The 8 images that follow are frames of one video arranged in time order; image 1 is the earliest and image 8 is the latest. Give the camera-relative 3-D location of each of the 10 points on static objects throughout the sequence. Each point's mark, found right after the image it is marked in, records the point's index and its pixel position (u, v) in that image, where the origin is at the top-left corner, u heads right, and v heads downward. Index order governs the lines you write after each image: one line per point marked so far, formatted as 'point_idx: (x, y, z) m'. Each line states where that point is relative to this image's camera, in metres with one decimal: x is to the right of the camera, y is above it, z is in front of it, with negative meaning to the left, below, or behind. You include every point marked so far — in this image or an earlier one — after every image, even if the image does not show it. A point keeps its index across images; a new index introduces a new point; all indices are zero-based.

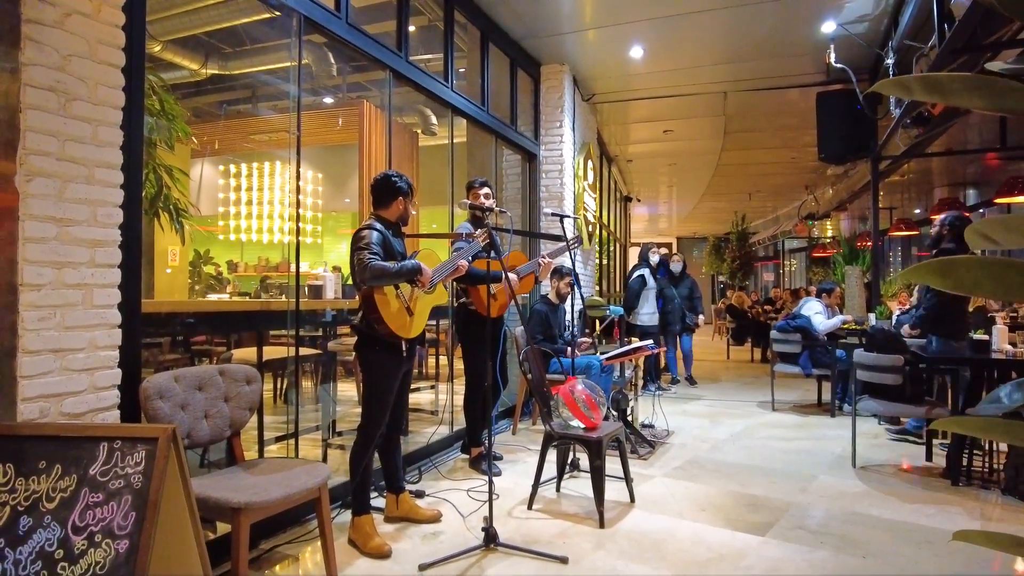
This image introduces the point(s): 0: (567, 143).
0: (+0.5, +1.2, +5.4) m
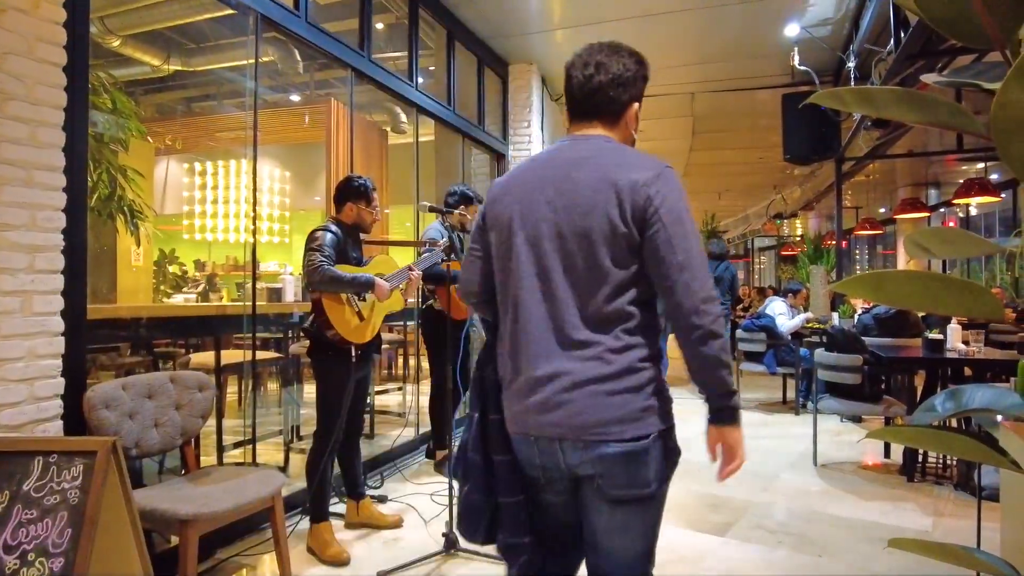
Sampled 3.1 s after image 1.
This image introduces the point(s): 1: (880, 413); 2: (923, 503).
0: (+0.2, +1.2, +5.4) m
1: (+1.8, -0.6, +3.2) m
2: (+1.9, -1.0, +3.0) m
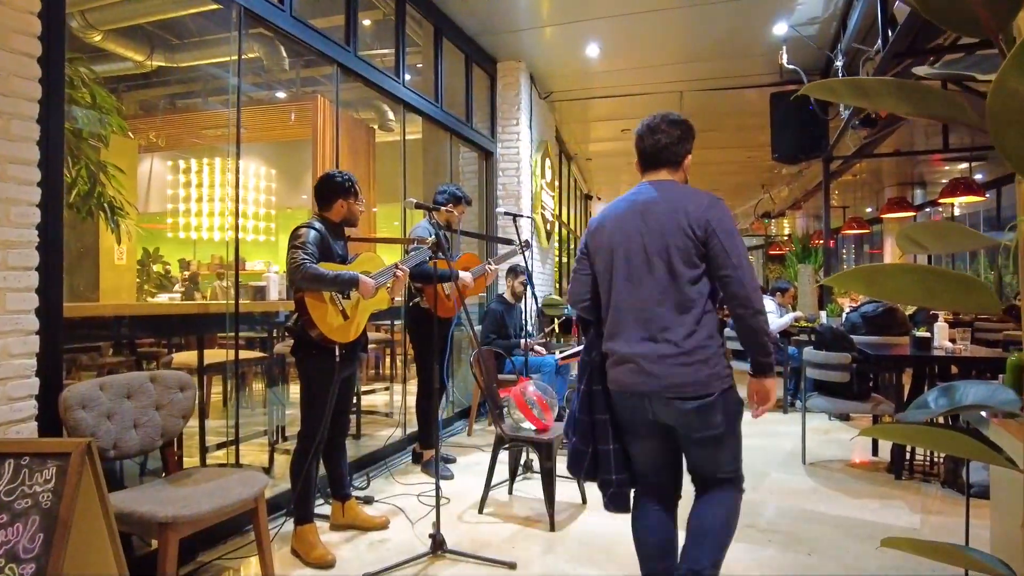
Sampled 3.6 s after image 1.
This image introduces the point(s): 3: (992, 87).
0: (+0.1, +1.2, +5.4) m
1: (+1.8, -0.6, +3.2) m
2: (+1.8, -1.0, +3.0) m
3: (+0.5, +0.2, +0.6) m
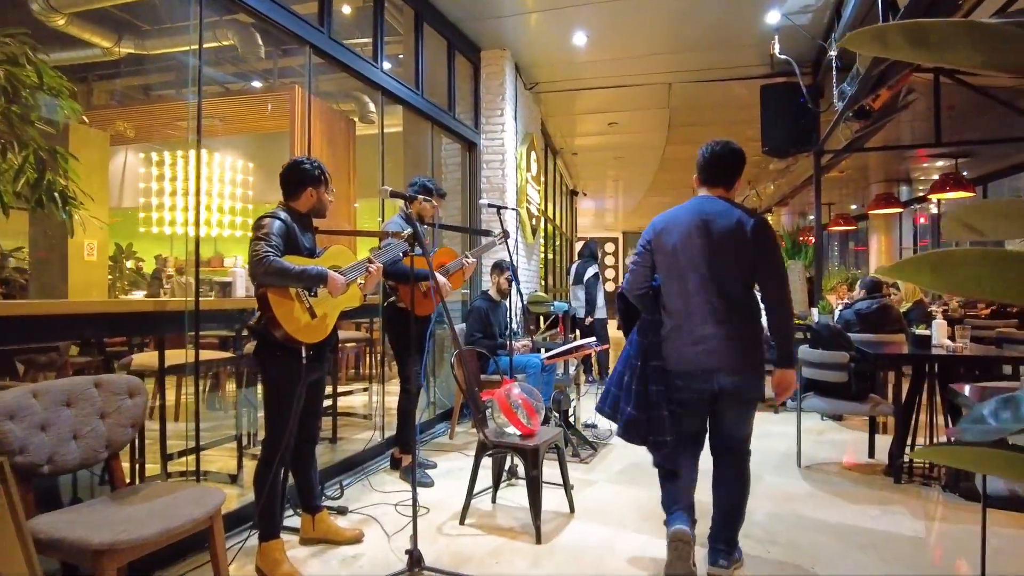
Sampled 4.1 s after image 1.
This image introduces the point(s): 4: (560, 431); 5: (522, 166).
0: (0.0, +1.2, +5.2) m
1: (+1.7, -0.6, +3.1) m
2: (+1.8, -1.0, +2.8) m
3: (+0.5, +0.2, +0.5) m
4: (+0.2, -0.6, +2.7) m
5: (+0.1, +1.0, +5.5) m
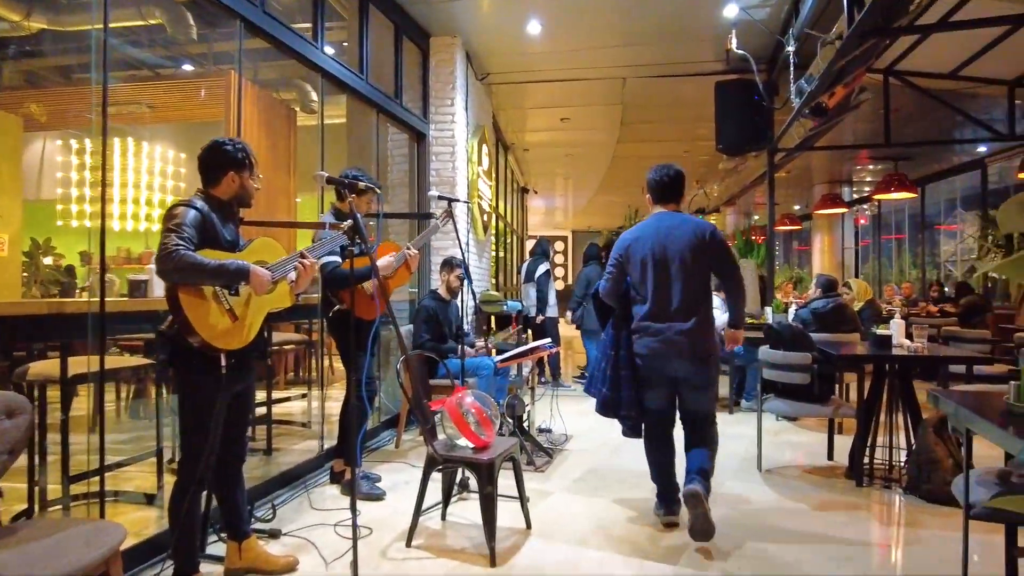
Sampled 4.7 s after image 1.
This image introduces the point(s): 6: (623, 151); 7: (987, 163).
0: (-0.4, +1.3, +4.9) m
1: (+1.5, -0.6, +3.0) m
2: (+1.6, -1.0, +2.8) m
3: (+0.4, +0.2, +0.3) m
4: (0.0, -0.6, +2.5) m
5: (-0.3, +1.1, +5.3) m
6: (+1.6, +2.0, +9.2) m
7: (+5.5, +1.4, +7.5) m
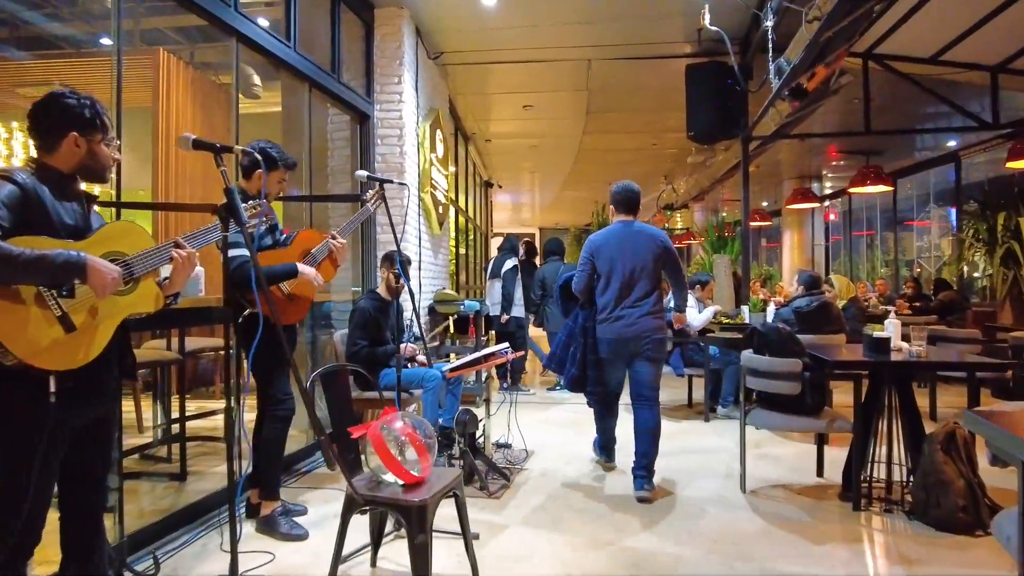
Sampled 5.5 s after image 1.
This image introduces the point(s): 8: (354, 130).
0: (-0.7, +1.3, +4.5) m
1: (+1.3, -0.6, +2.6) m
2: (+1.4, -0.9, +2.4) m
3: (+0.4, +0.2, -0.1) m
4: (-0.2, -0.6, +2.0) m
5: (-0.6, +1.1, +4.8) m
6: (+1.1, +2.0, +8.9) m
7: (+5.0, +1.5, +7.3) m
8: (-1.0, +1.1, +4.3) m
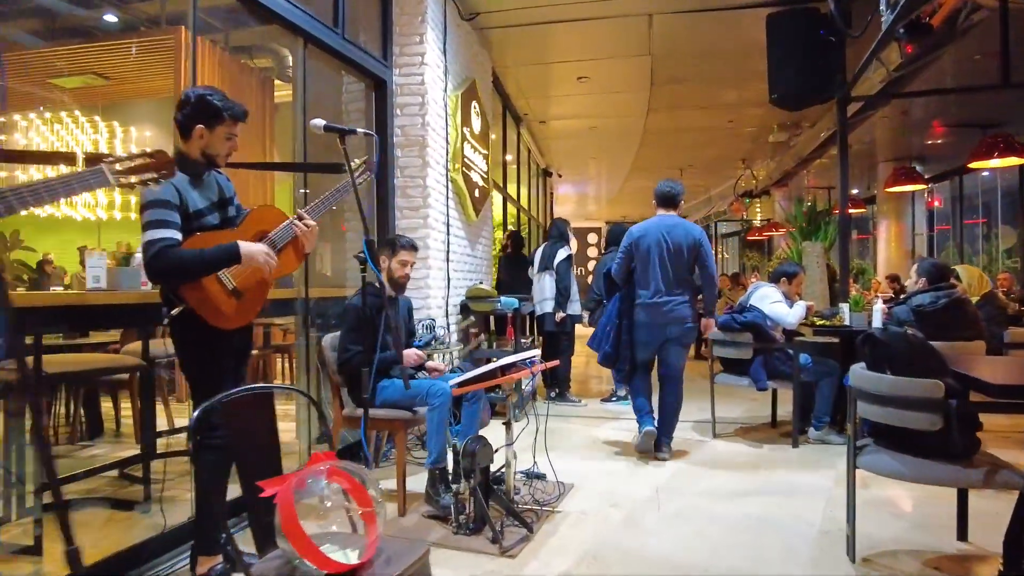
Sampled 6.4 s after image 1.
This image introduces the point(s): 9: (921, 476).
0: (-0.5, +1.3, +3.8) m
1: (+1.3, -0.5, +1.8) m
2: (+1.4, -0.9, +1.5) m
3: (+0.1, +0.2, -0.8) m
4: (-0.2, -0.6, +1.4) m
5: (-0.4, +1.1, +4.2) m
6: (+1.8, +2.0, +8.0) m
7: (+5.6, +1.5, +6.0) m
8: (-0.8, +1.1, +3.7) m
9: (+1.2, -0.6, +1.9) m
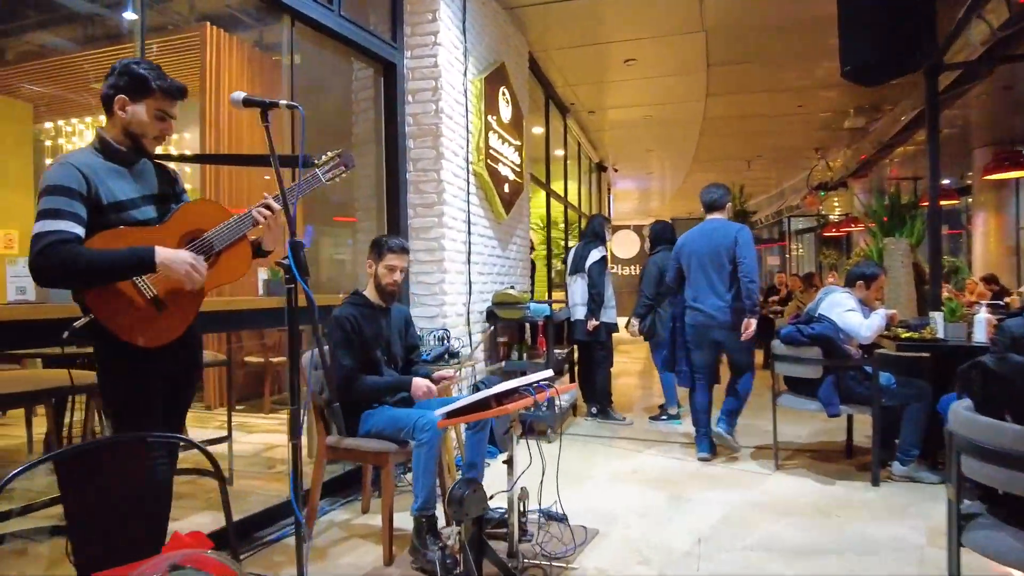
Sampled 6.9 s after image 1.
0: (-0.3, +1.3, +3.4) m
1: (+1.2, -0.6, +1.3) m
2: (+1.3, -0.9, +1.0) m
3: (-0.2, +0.2, -1.3) m
4: (-0.3, -0.6, +1.0) m
5: (-0.2, +1.1, +3.8) m
6: (+2.3, +2.0, +7.4) m
7: (+5.9, +1.5, +5.0) m
8: (-0.7, +1.1, +3.4) m
9: (+1.1, -0.6, +1.4) m
